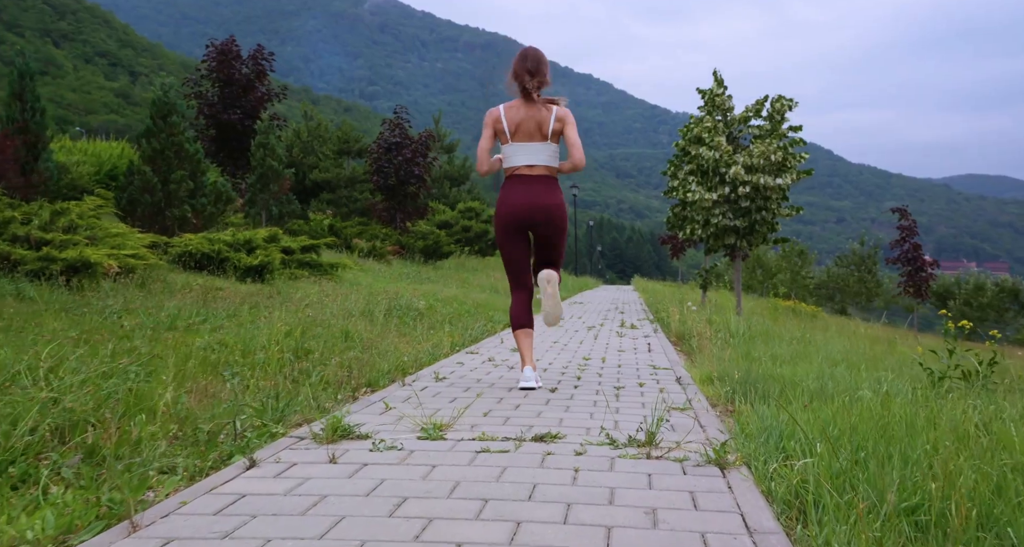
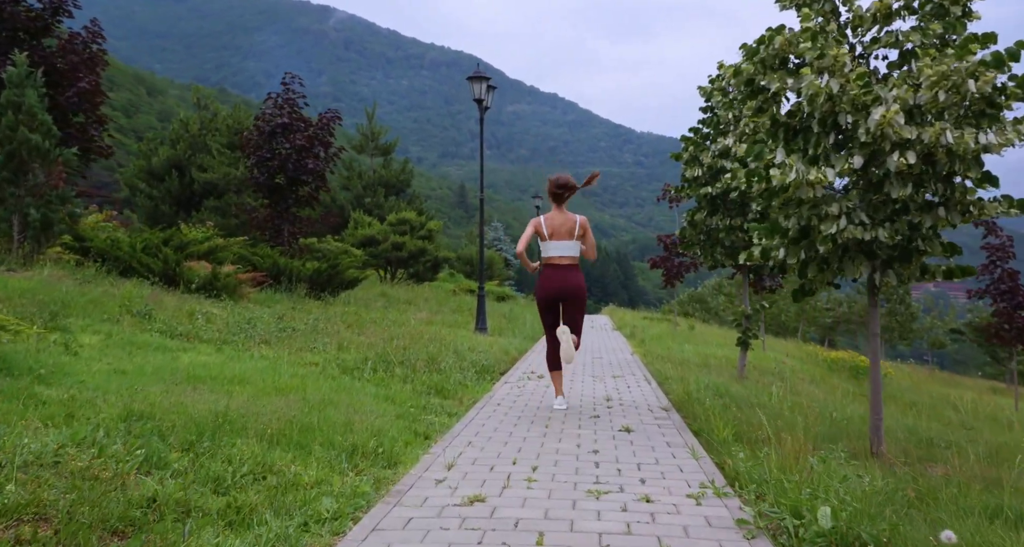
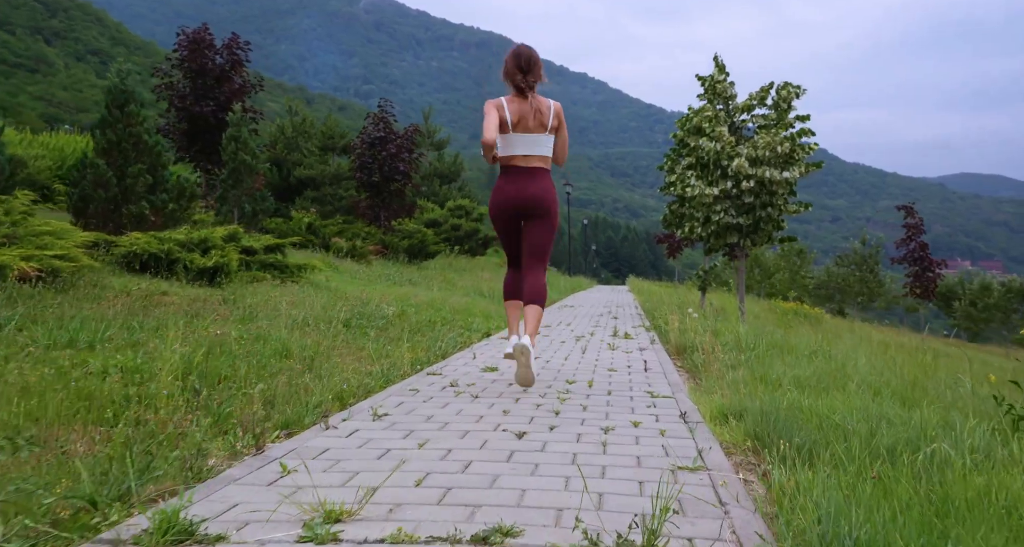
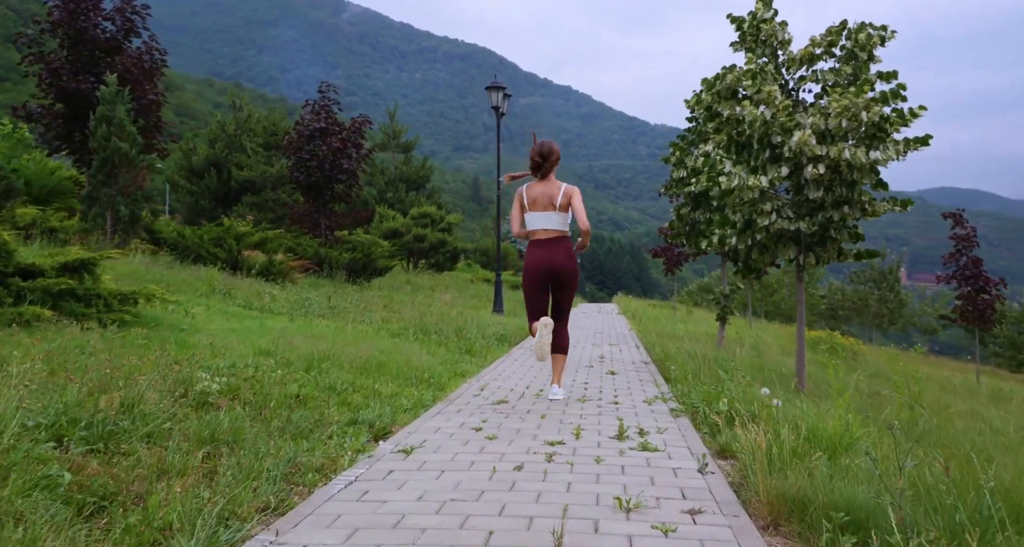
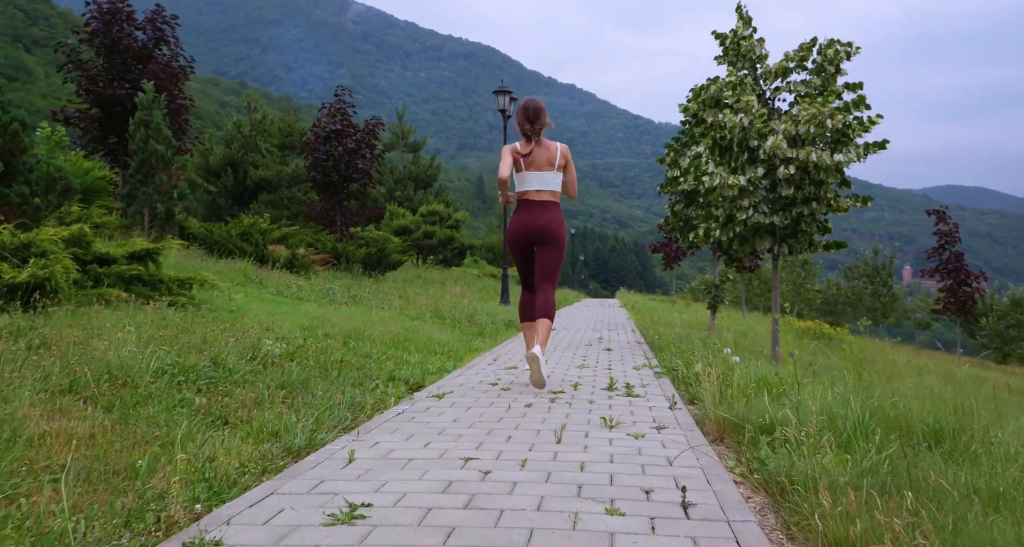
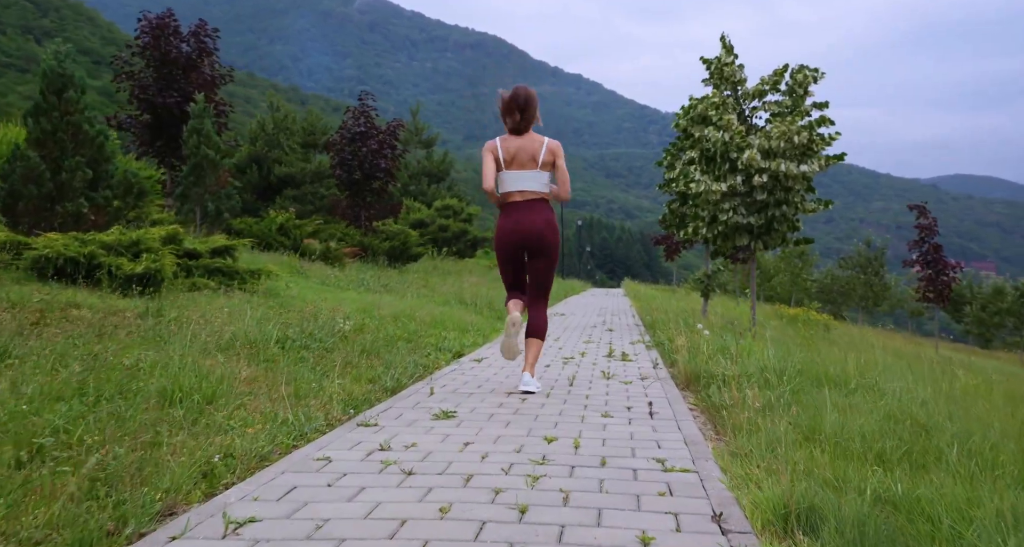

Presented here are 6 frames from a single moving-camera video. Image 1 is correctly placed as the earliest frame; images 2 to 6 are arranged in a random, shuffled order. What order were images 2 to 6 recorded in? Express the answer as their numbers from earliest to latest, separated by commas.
3, 6, 5, 4, 2
